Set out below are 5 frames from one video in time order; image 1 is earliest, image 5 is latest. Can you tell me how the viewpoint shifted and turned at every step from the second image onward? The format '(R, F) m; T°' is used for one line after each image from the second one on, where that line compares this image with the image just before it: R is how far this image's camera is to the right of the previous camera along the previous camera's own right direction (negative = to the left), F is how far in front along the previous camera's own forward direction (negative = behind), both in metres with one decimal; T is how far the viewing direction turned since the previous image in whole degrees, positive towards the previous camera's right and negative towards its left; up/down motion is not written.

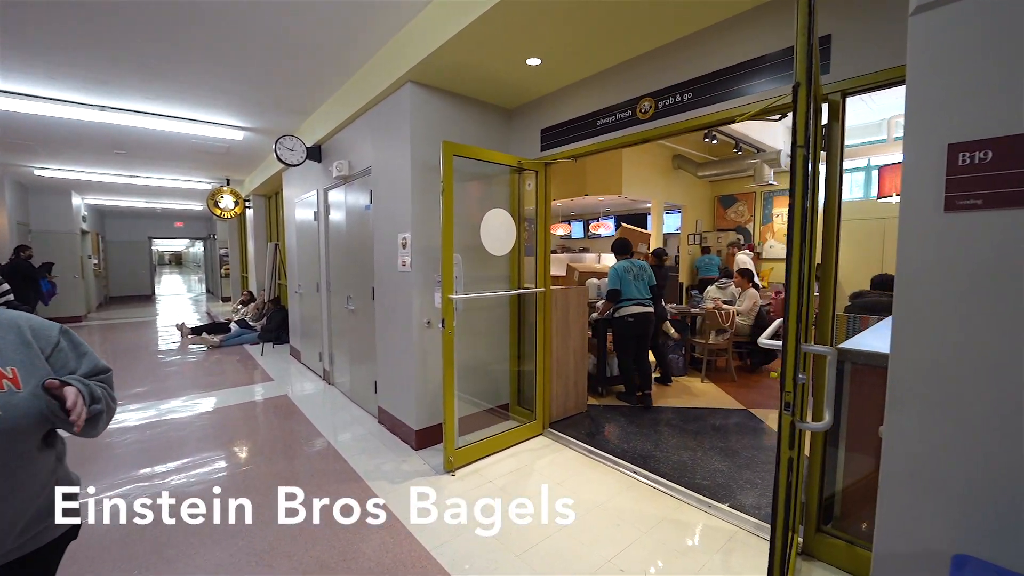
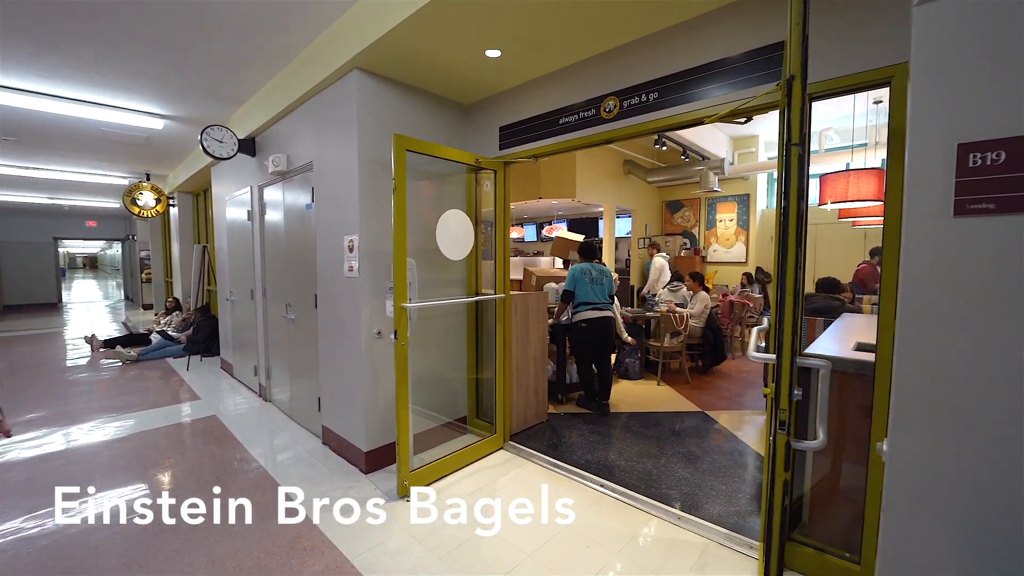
(-0.1, +0.2) m; +6°
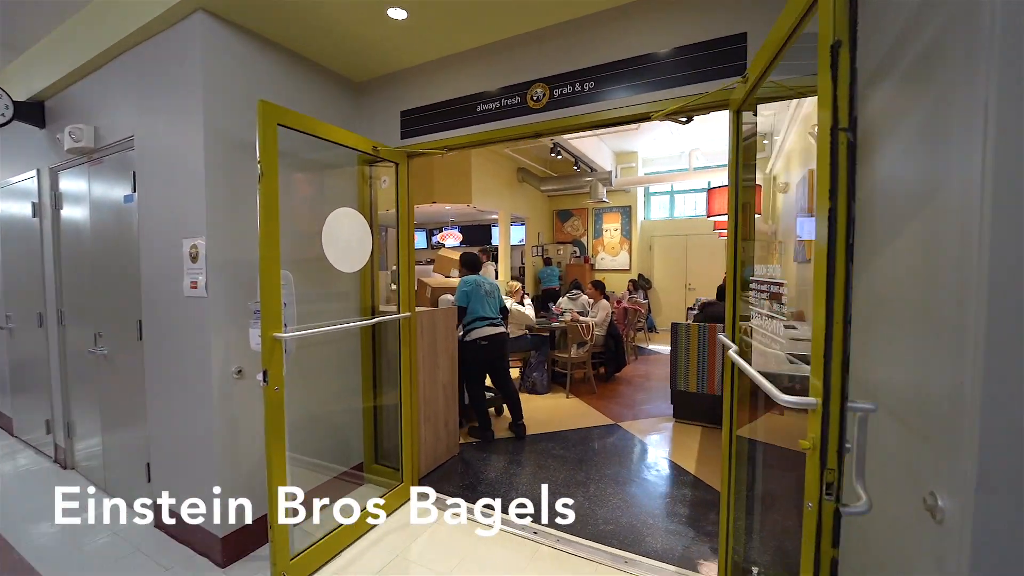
(-0.1, +0.5) m; +15°
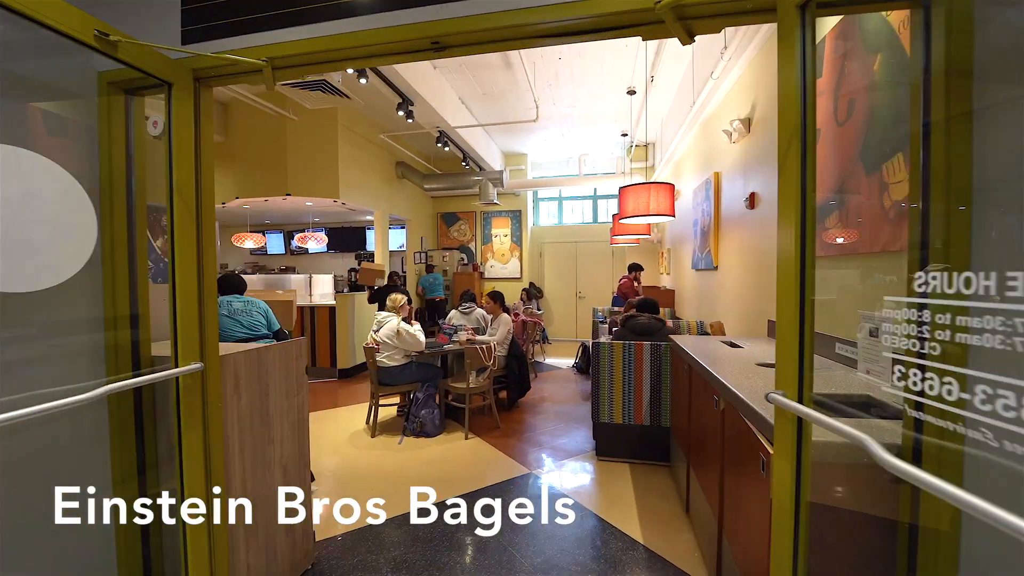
(0.0, +1.0) m; +16°
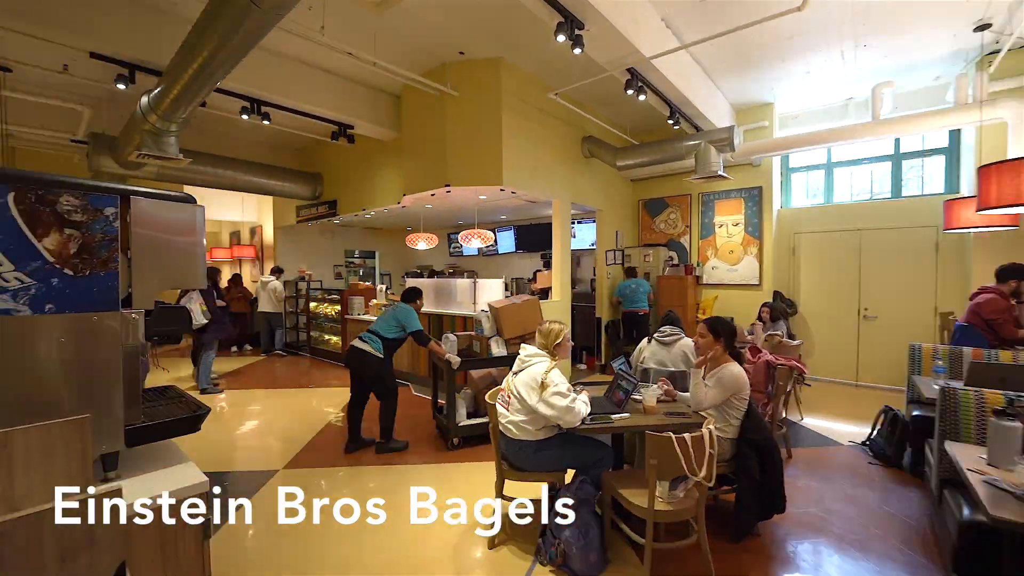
(0.0, +2.0) m; -28°
